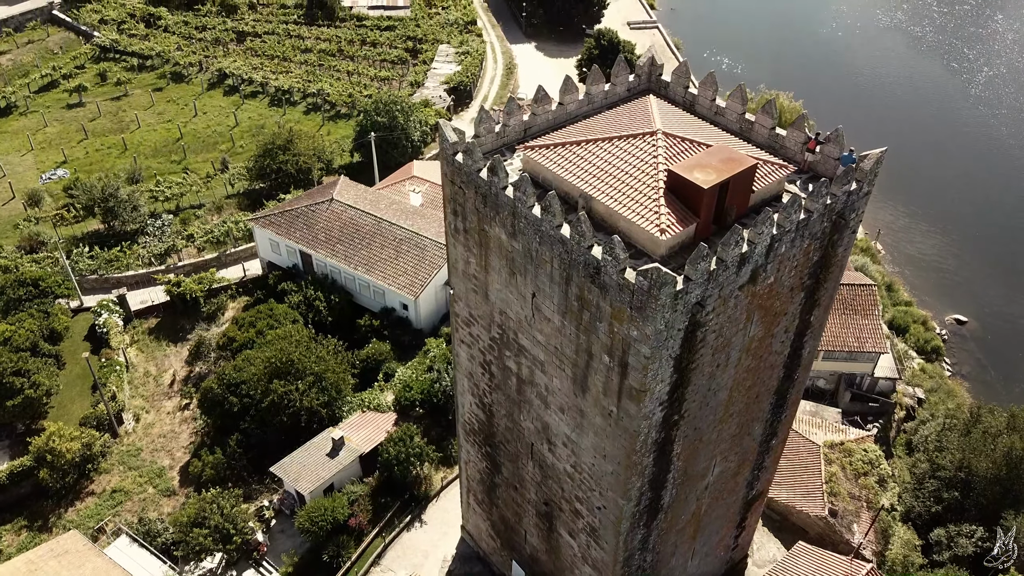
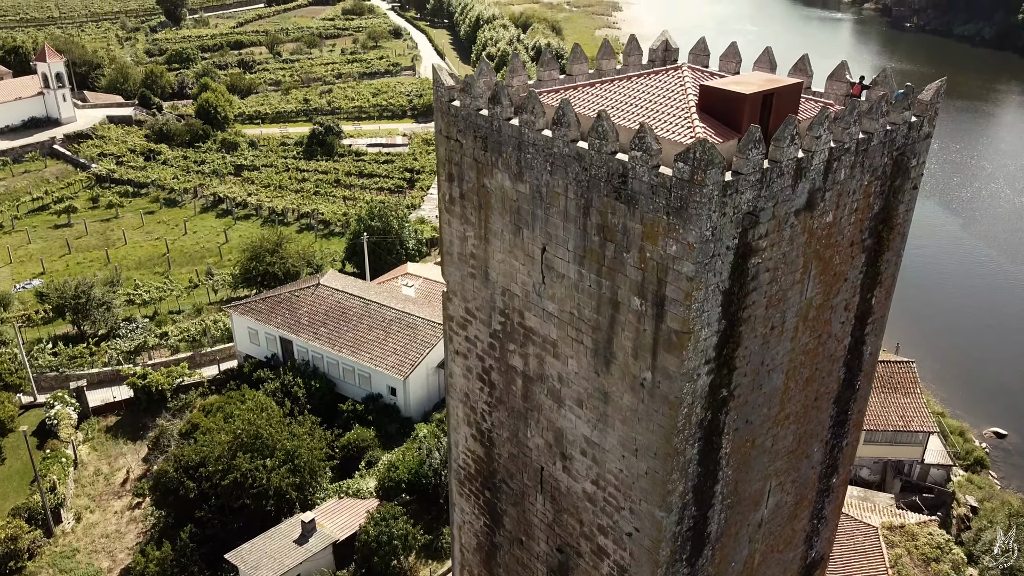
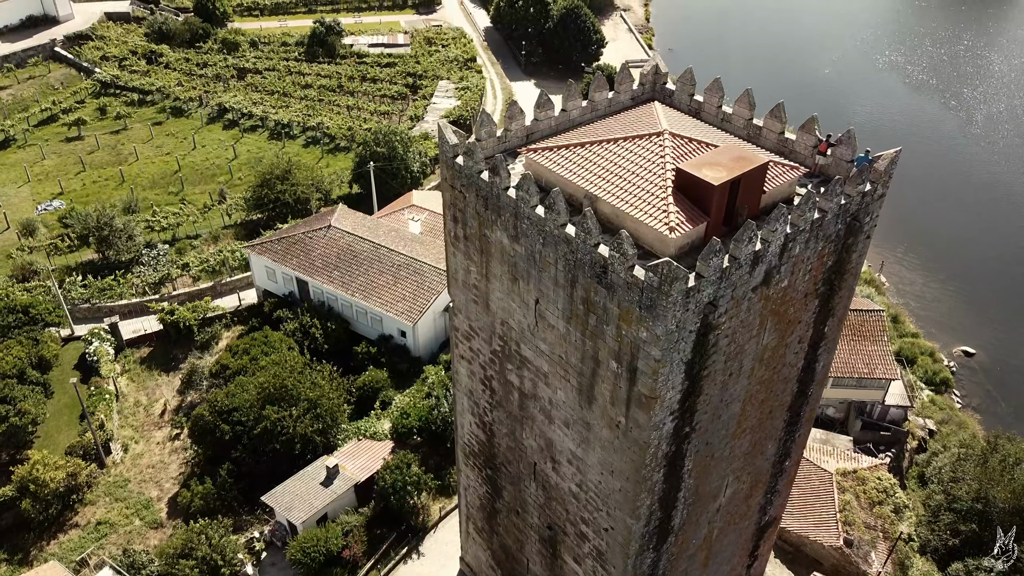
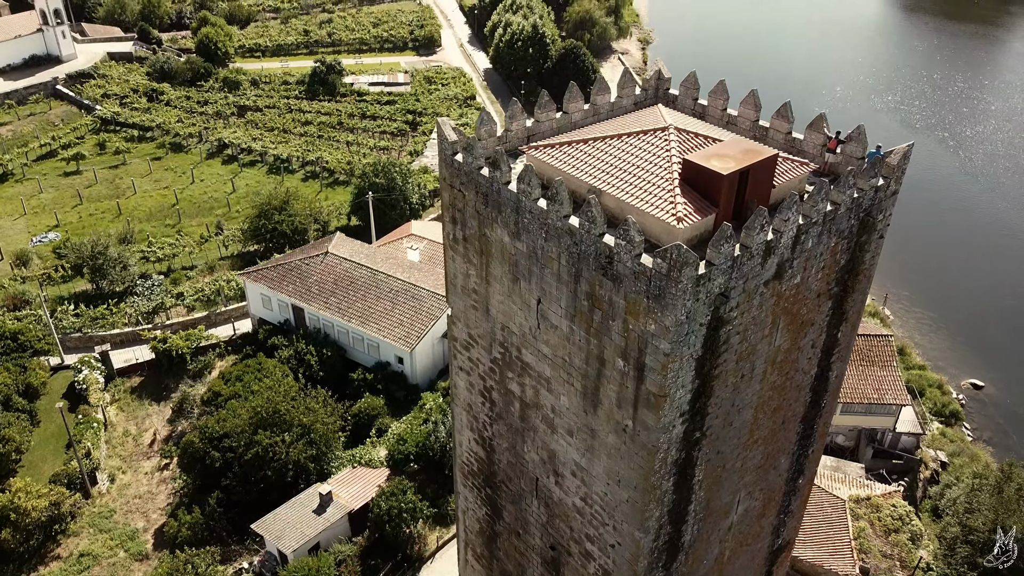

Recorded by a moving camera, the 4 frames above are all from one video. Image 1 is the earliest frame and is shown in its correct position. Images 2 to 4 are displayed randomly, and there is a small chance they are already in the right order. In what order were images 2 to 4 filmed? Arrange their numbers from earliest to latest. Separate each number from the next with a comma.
3, 4, 2
